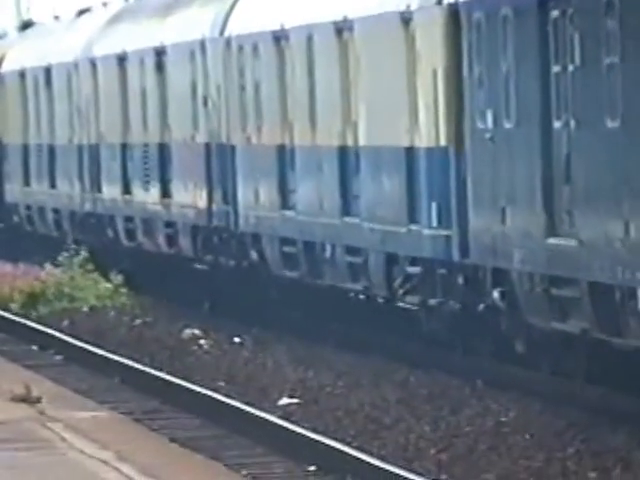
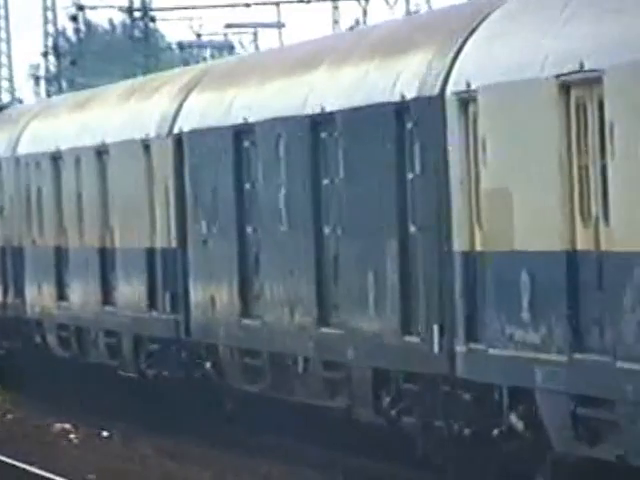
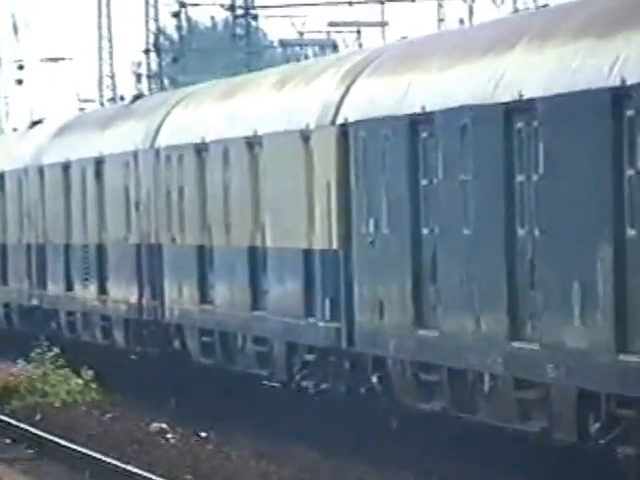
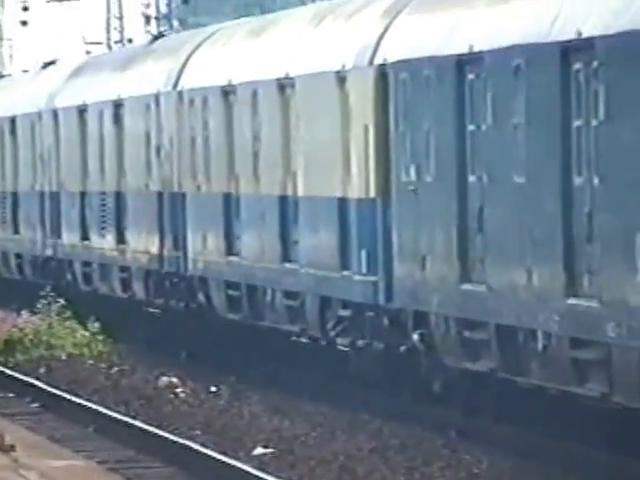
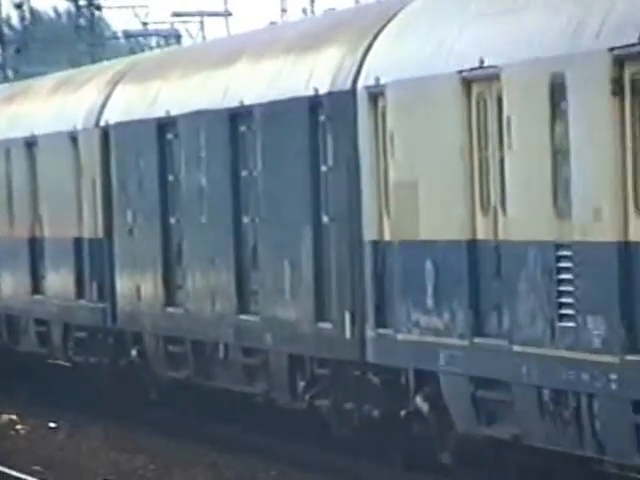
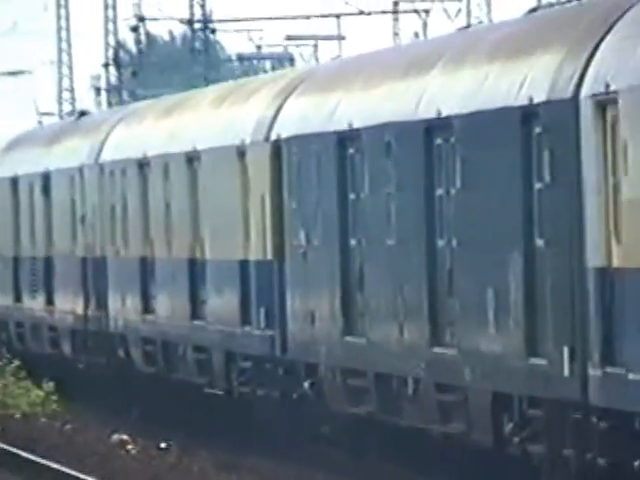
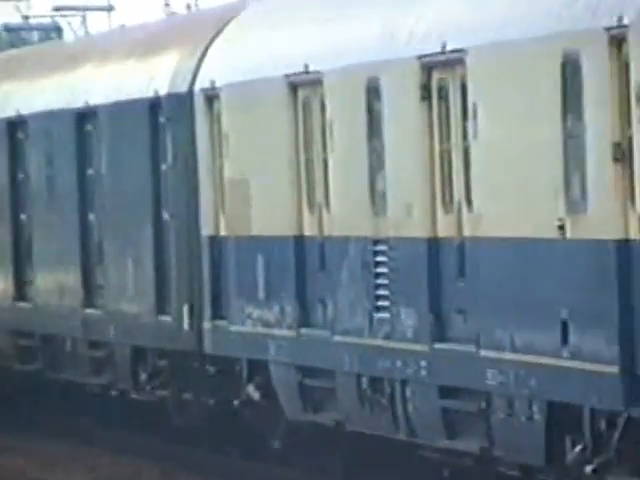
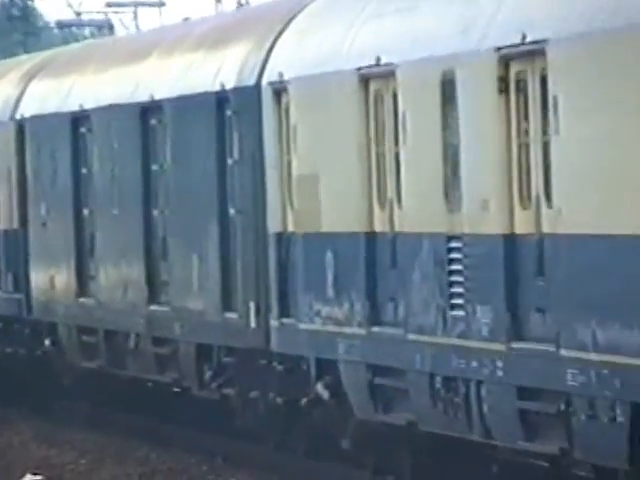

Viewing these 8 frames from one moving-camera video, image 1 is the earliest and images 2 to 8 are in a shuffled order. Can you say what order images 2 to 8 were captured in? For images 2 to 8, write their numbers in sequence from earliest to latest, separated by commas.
4, 3, 6, 2, 5, 8, 7
